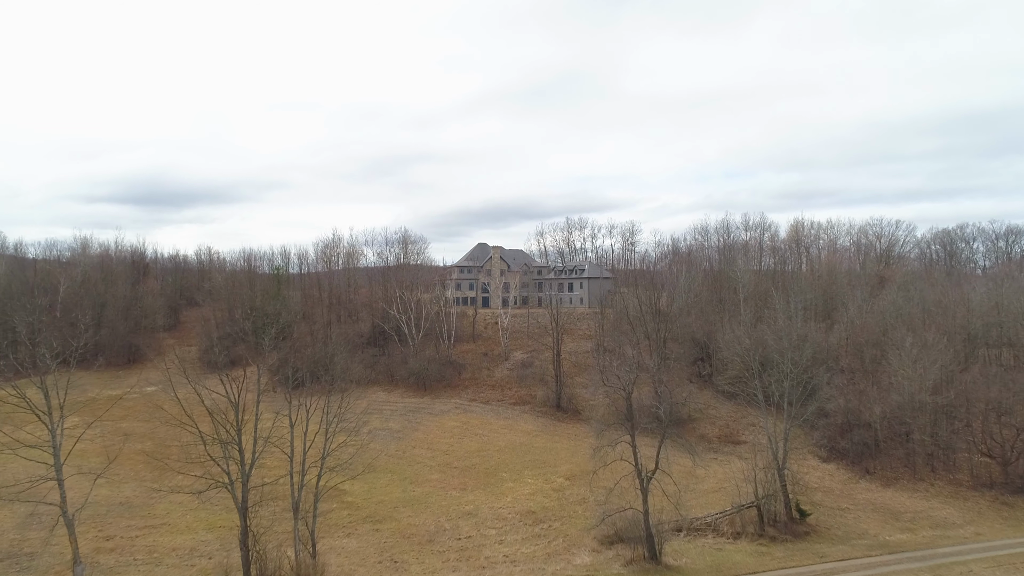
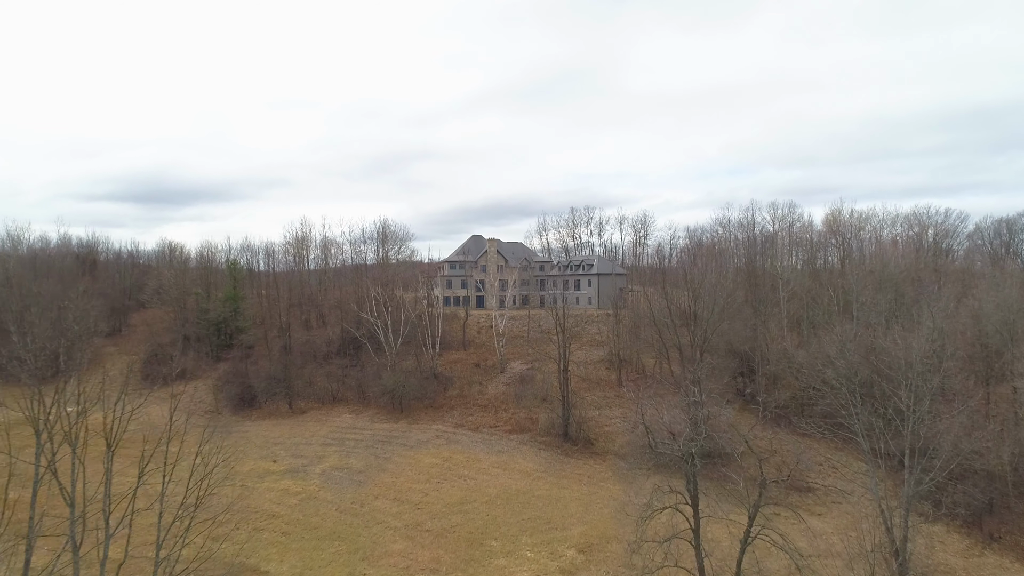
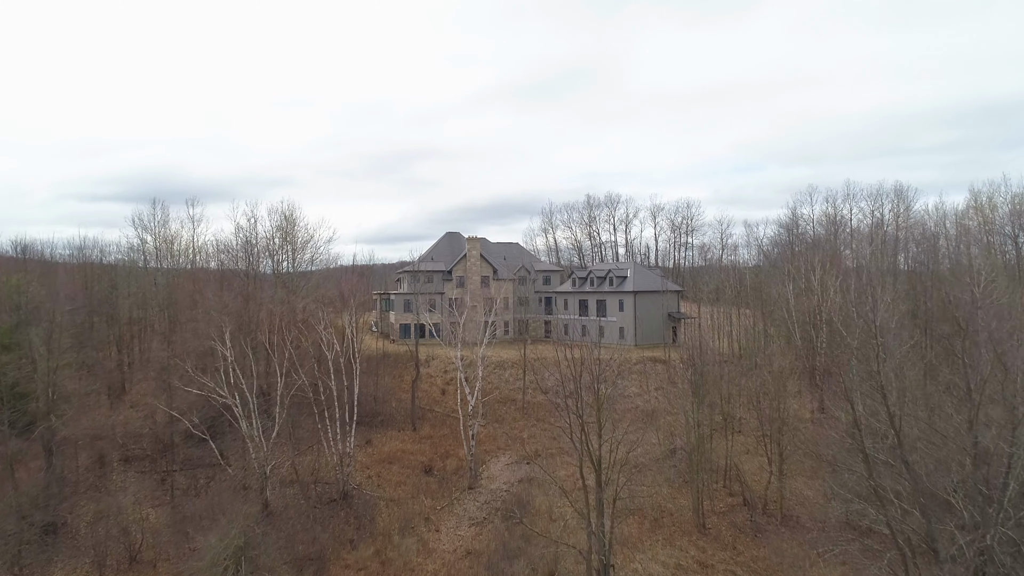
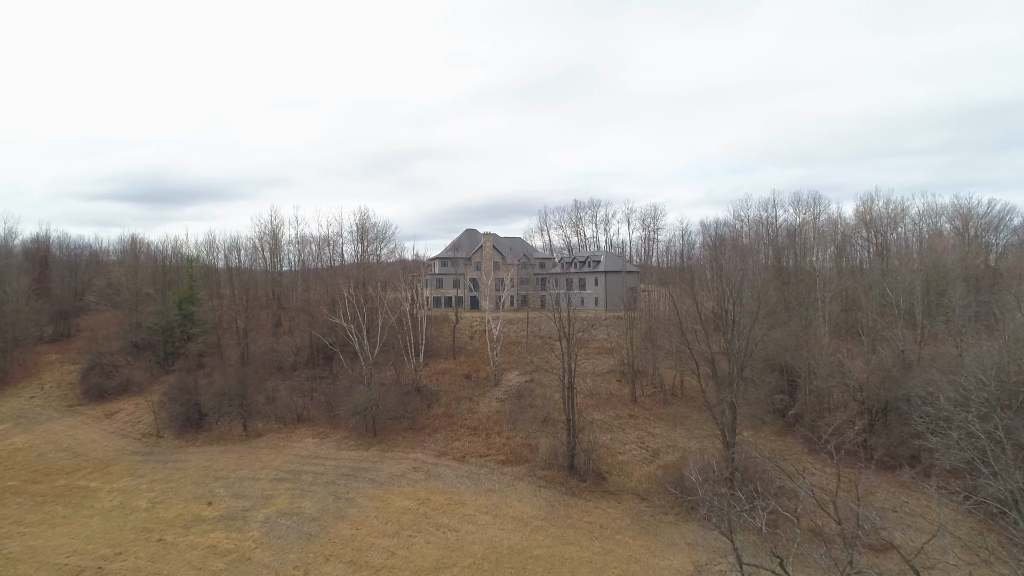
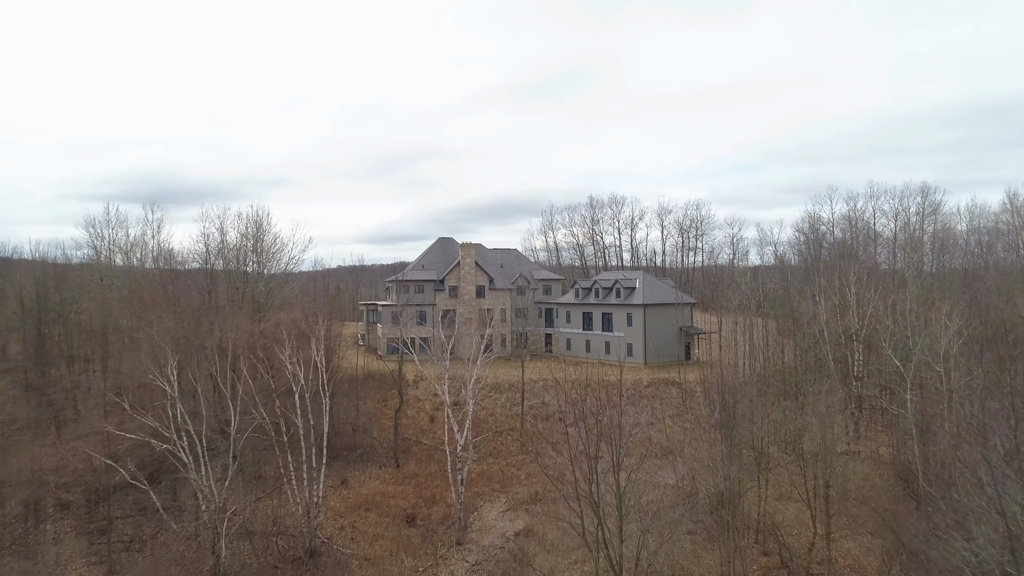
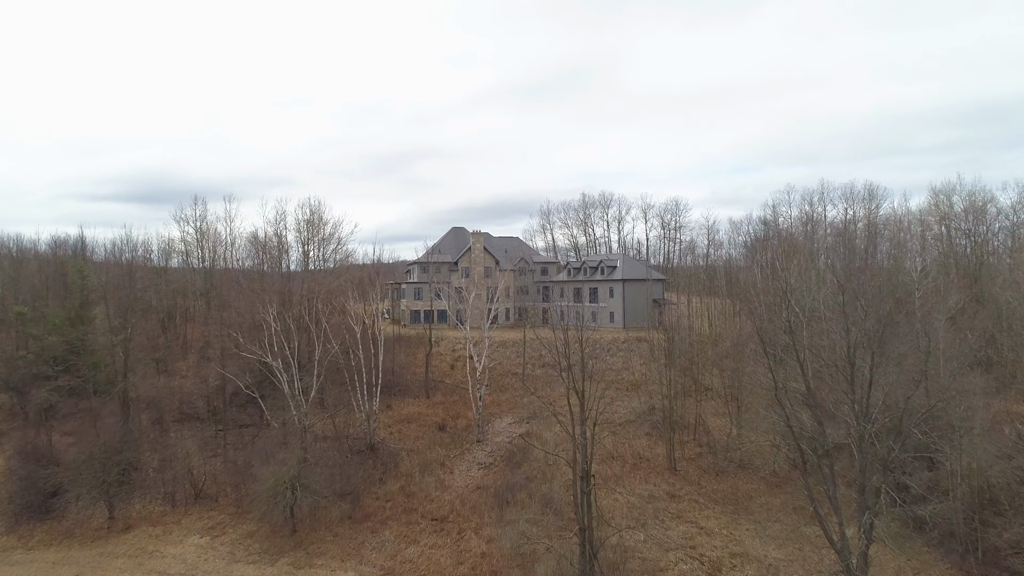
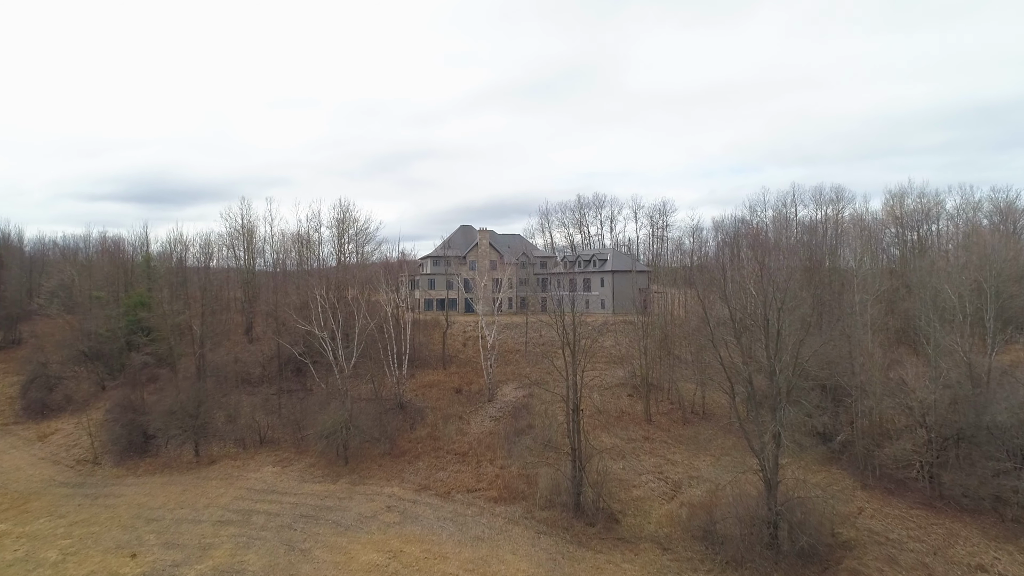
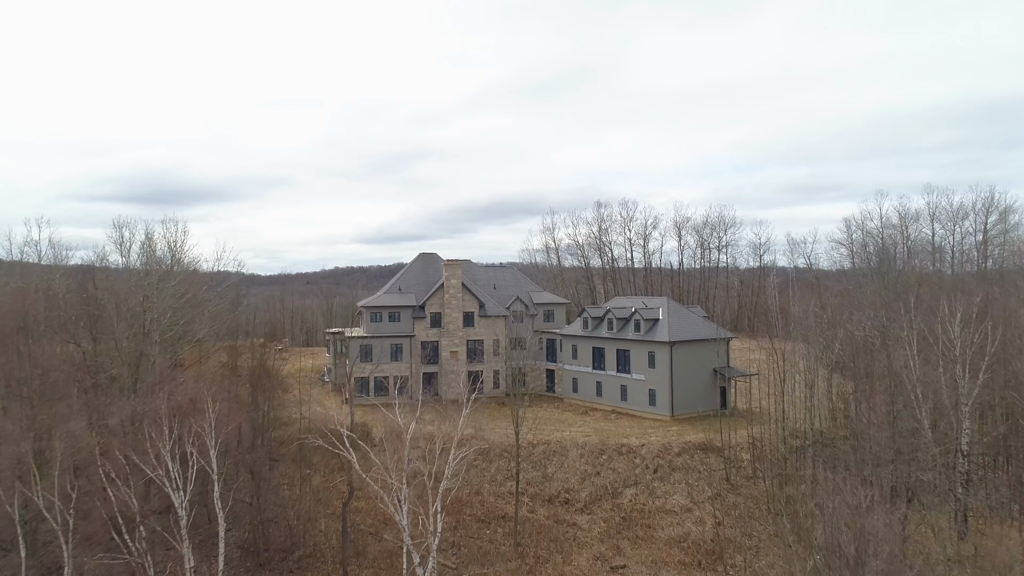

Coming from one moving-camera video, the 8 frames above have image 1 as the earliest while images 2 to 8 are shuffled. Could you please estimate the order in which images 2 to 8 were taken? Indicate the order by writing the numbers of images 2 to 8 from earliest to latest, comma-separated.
2, 4, 7, 6, 3, 5, 8
